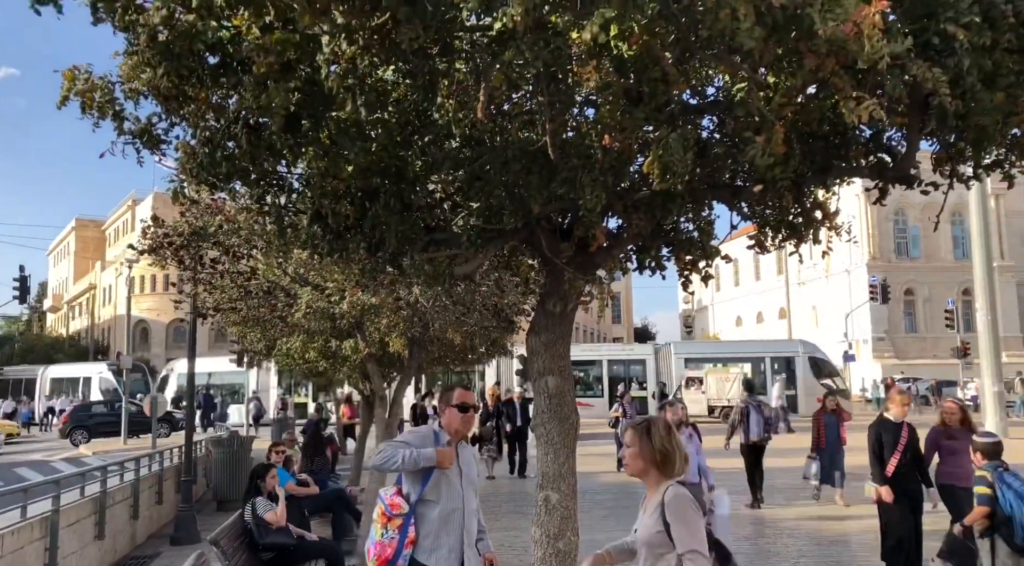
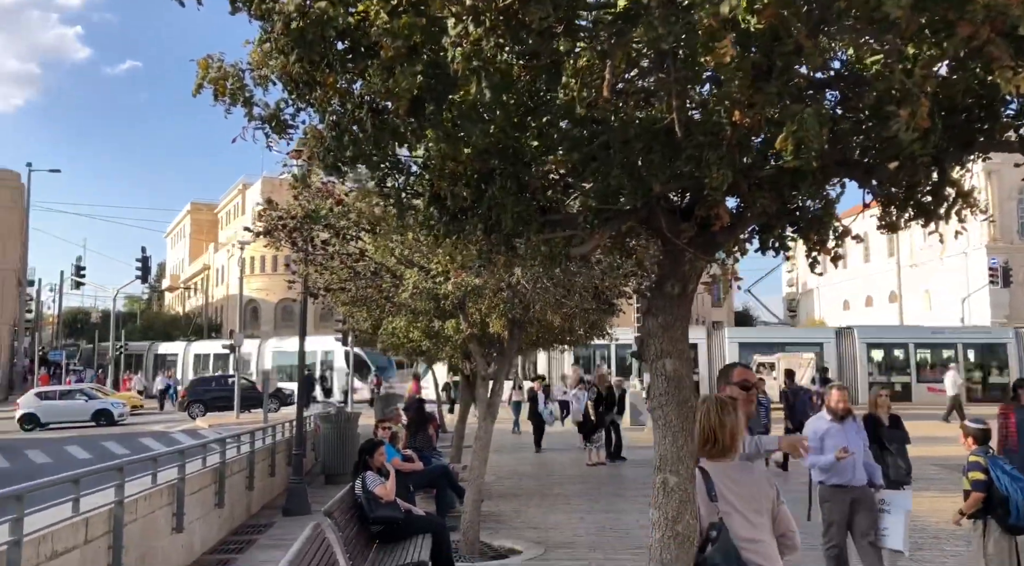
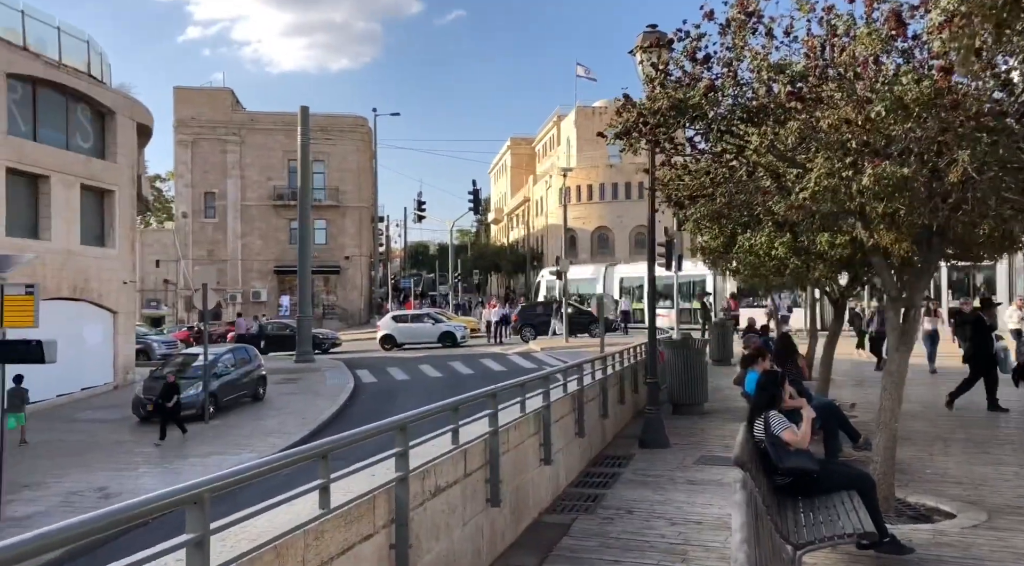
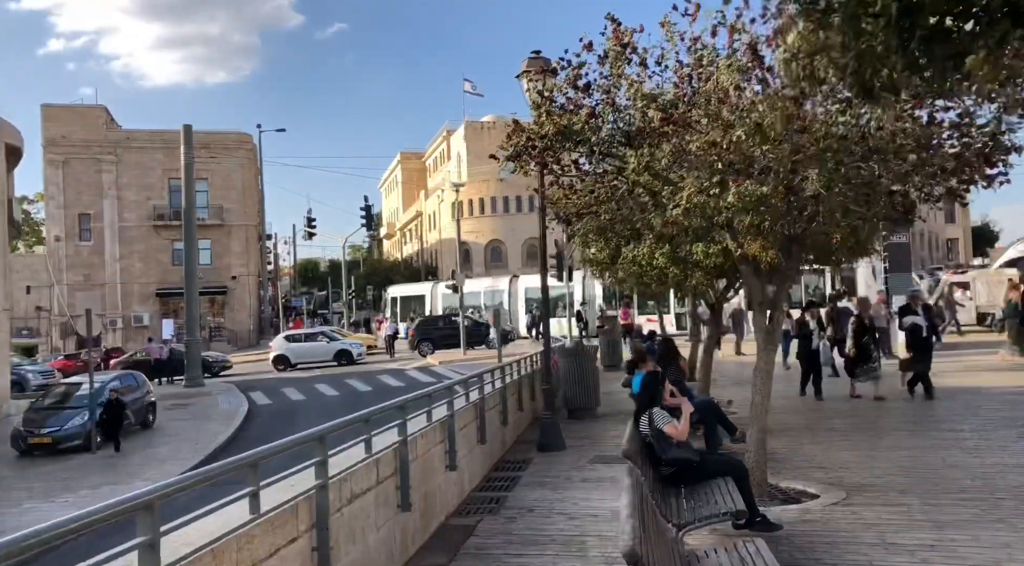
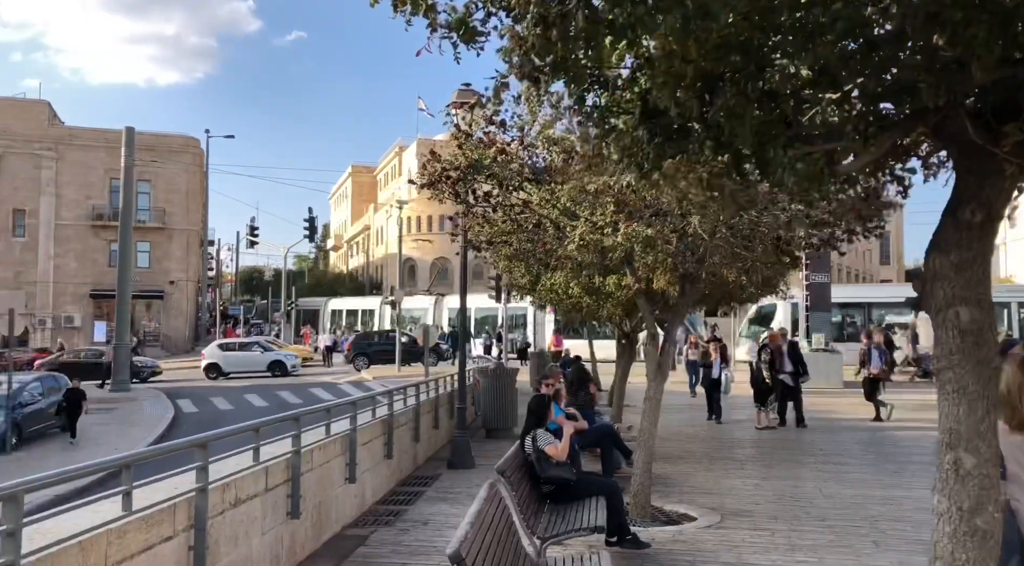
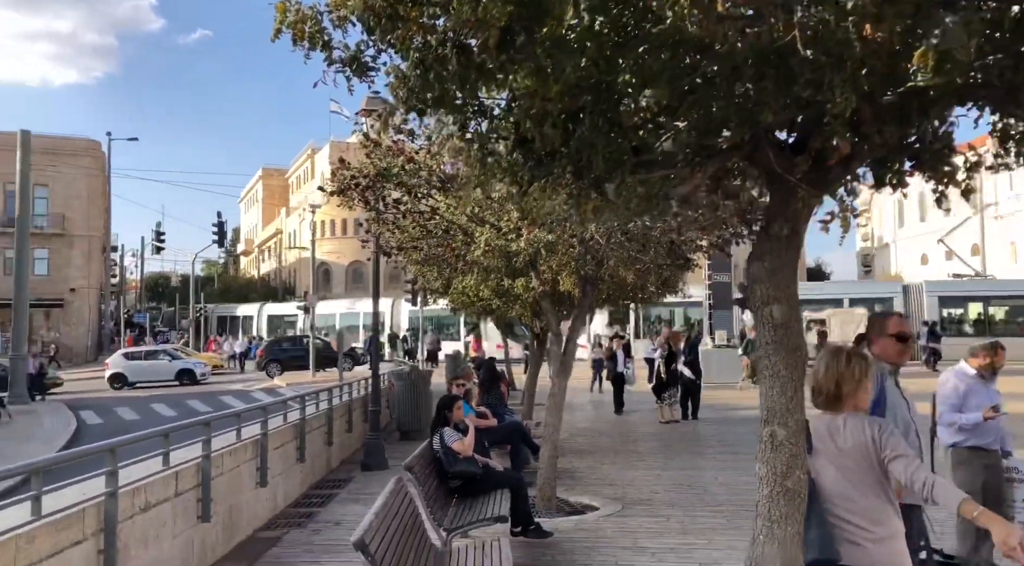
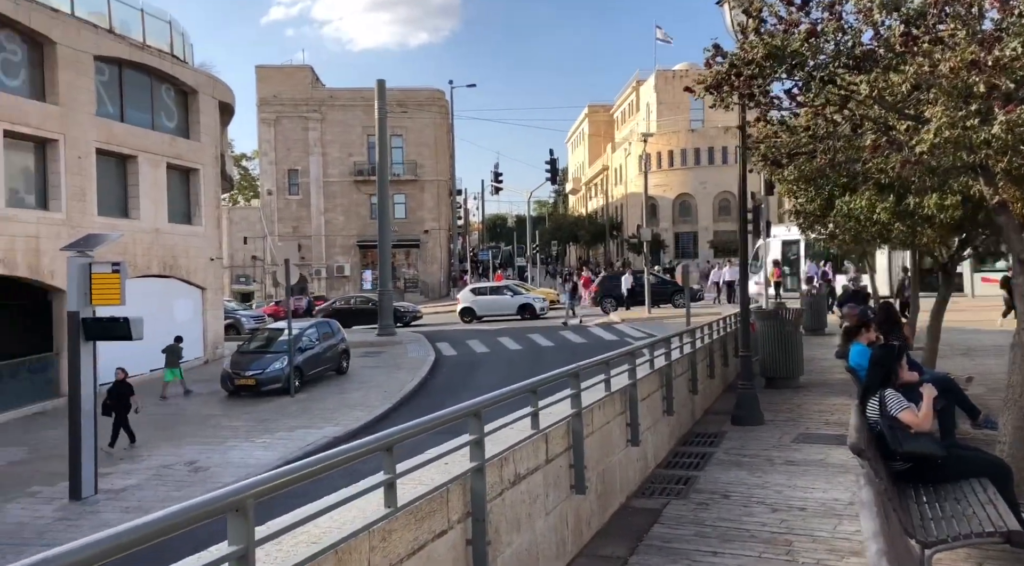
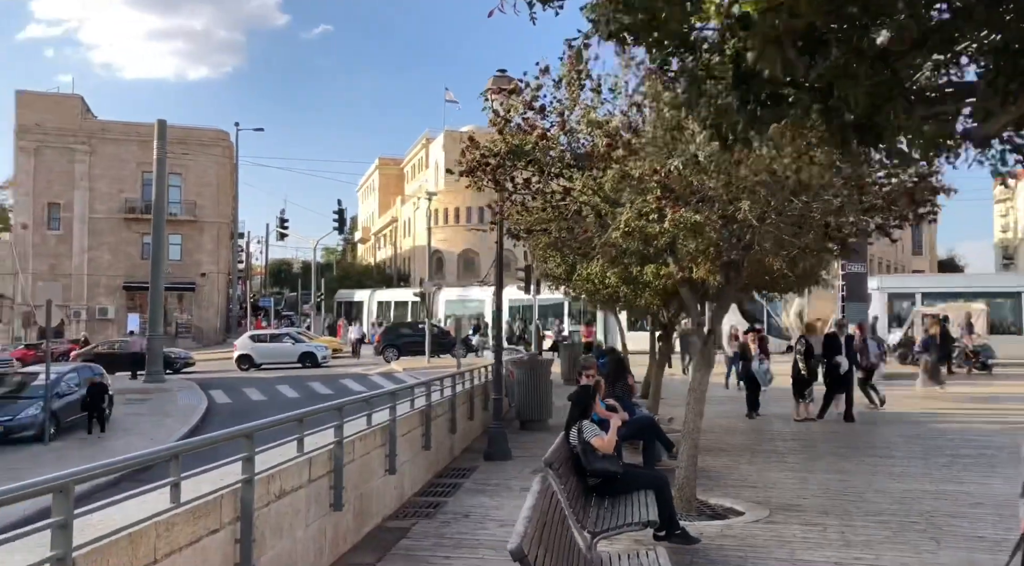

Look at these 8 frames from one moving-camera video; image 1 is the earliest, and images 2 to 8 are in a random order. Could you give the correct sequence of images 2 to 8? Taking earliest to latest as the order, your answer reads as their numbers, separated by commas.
2, 6, 5, 8, 4, 3, 7
